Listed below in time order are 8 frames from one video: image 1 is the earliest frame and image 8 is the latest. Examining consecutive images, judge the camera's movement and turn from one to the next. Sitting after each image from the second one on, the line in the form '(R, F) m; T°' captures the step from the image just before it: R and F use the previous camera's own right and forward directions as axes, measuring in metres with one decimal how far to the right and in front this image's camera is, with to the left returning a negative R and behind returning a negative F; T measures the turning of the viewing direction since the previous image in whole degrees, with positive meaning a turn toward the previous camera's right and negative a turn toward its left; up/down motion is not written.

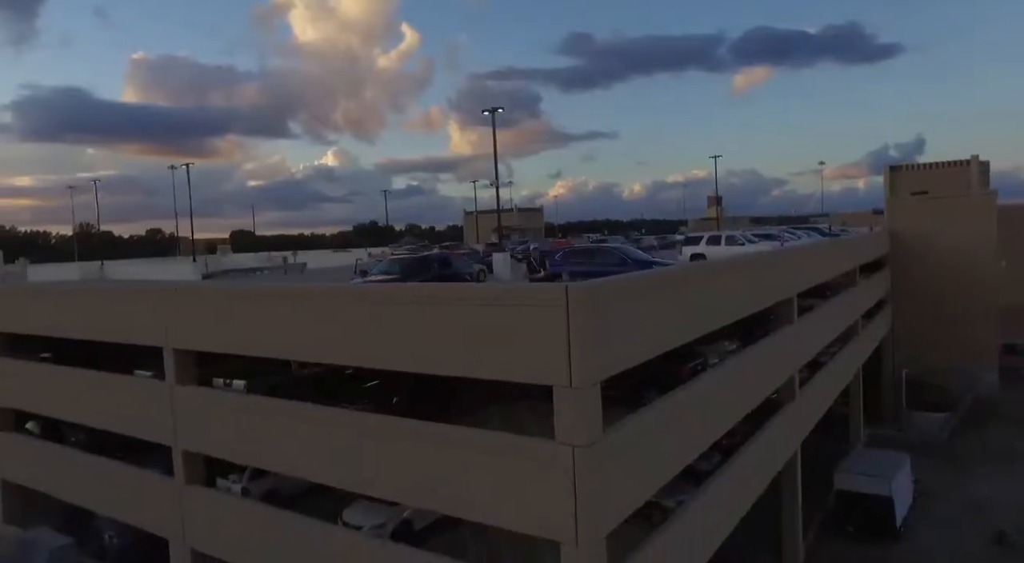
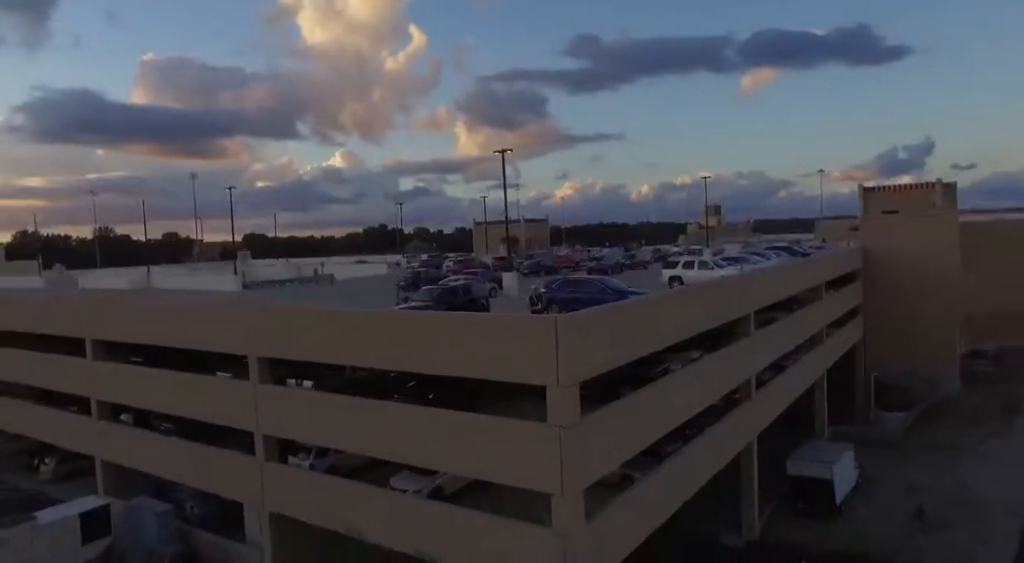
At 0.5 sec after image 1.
(0.0, -2.7) m; -1°
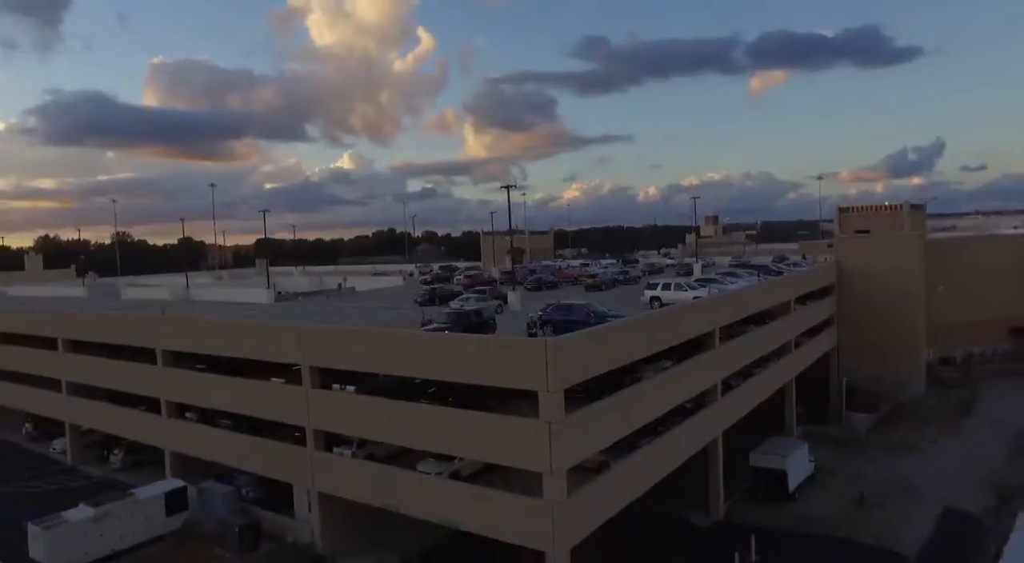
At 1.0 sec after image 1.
(+0.1, -2.8) m; -1°
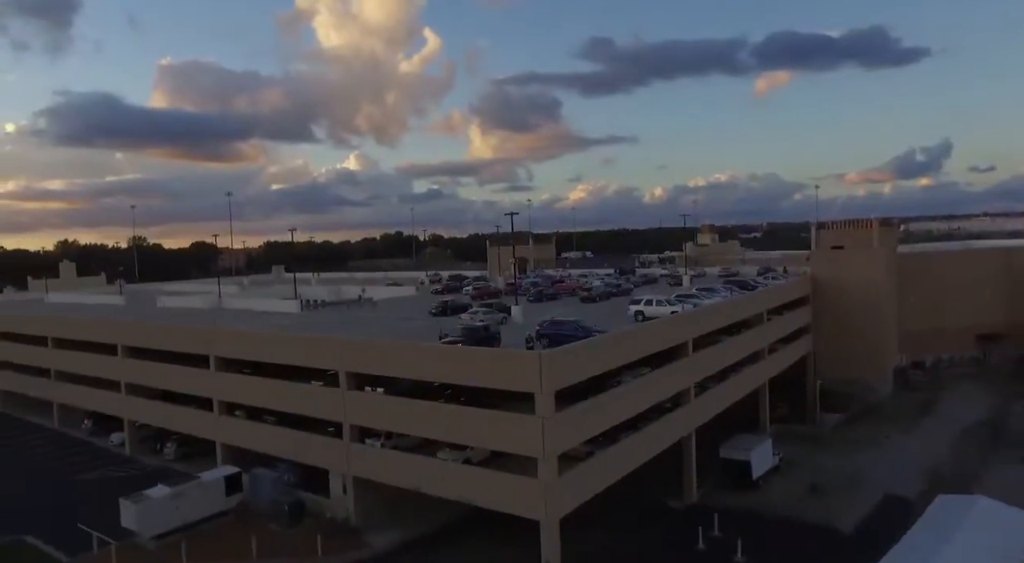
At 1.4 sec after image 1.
(+0.1, -2.9) m; 0°
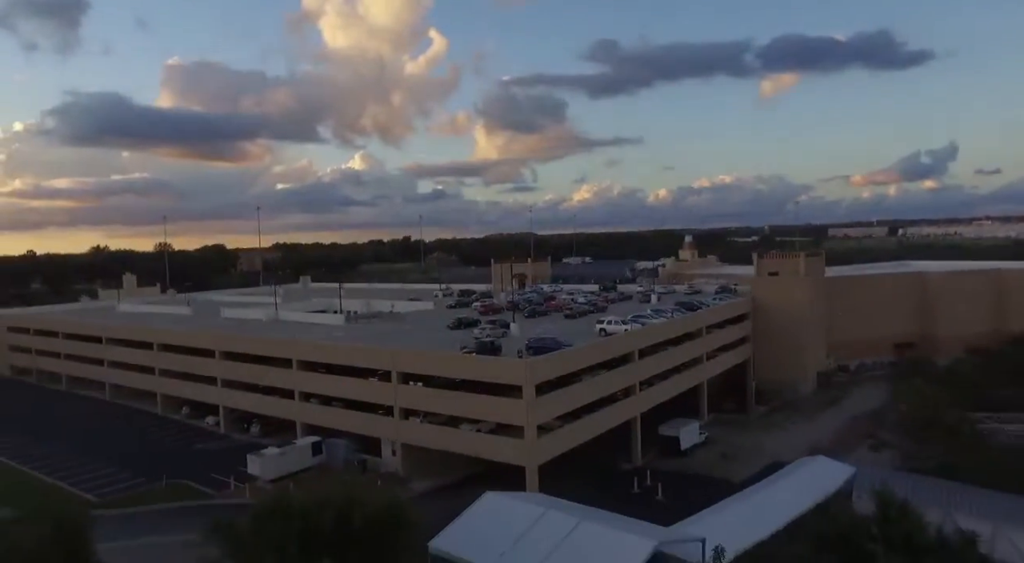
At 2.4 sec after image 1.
(+0.2, -8.2) m; 0°
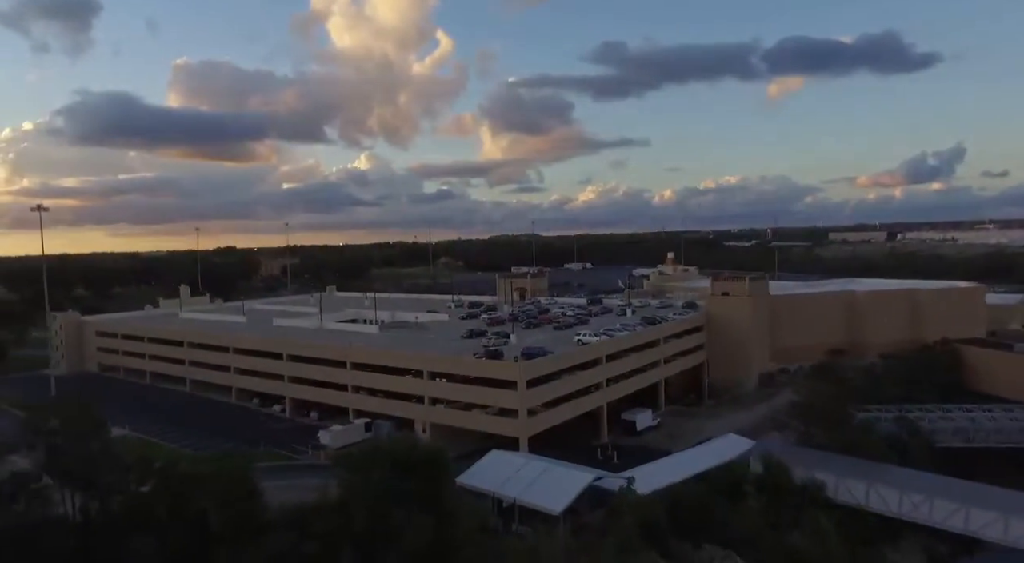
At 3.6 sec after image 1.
(+0.3, -9.6) m; 0°
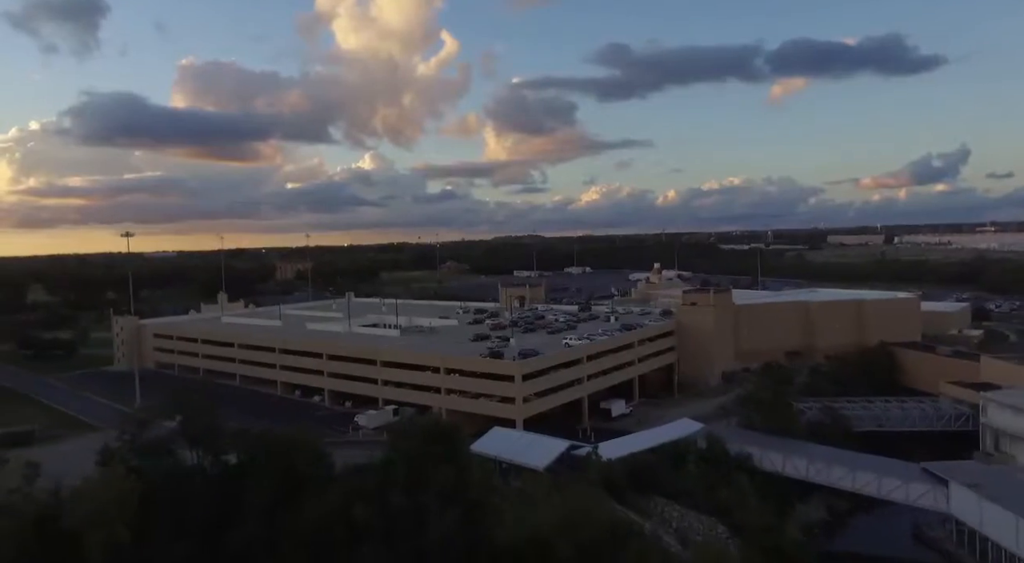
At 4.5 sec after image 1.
(+0.3, -8.9) m; 0°
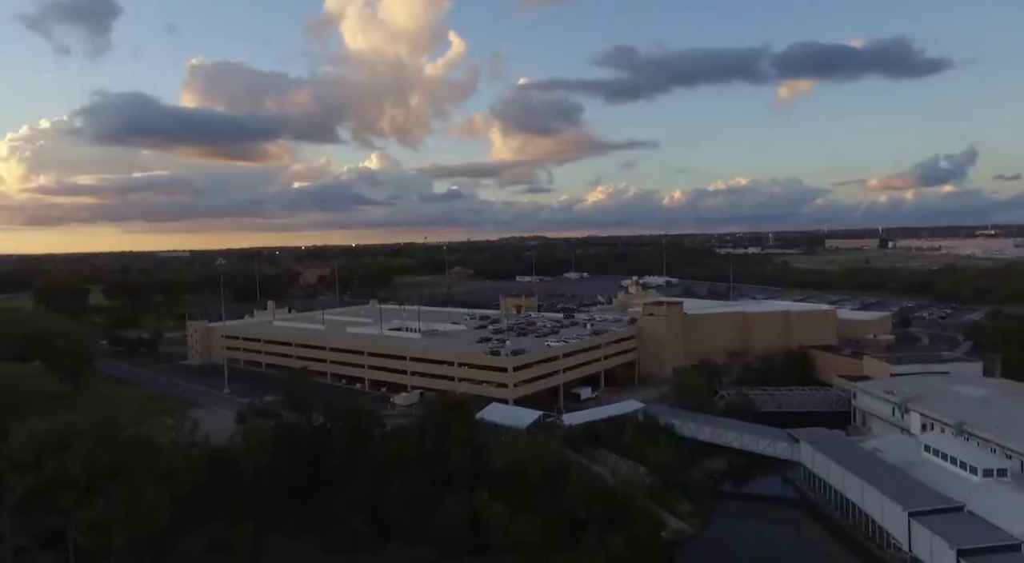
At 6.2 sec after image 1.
(+0.9, -15.9) m; 0°
